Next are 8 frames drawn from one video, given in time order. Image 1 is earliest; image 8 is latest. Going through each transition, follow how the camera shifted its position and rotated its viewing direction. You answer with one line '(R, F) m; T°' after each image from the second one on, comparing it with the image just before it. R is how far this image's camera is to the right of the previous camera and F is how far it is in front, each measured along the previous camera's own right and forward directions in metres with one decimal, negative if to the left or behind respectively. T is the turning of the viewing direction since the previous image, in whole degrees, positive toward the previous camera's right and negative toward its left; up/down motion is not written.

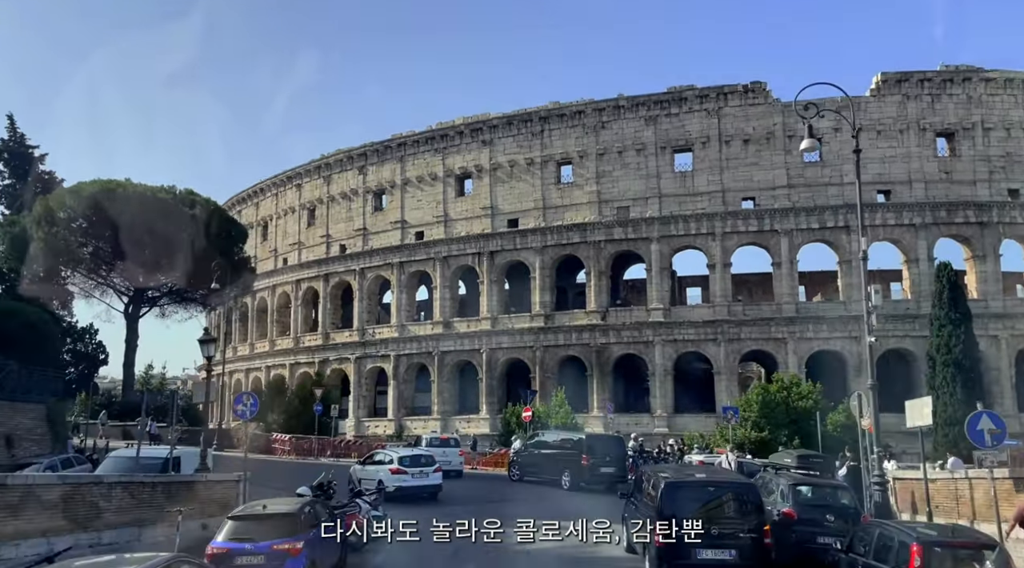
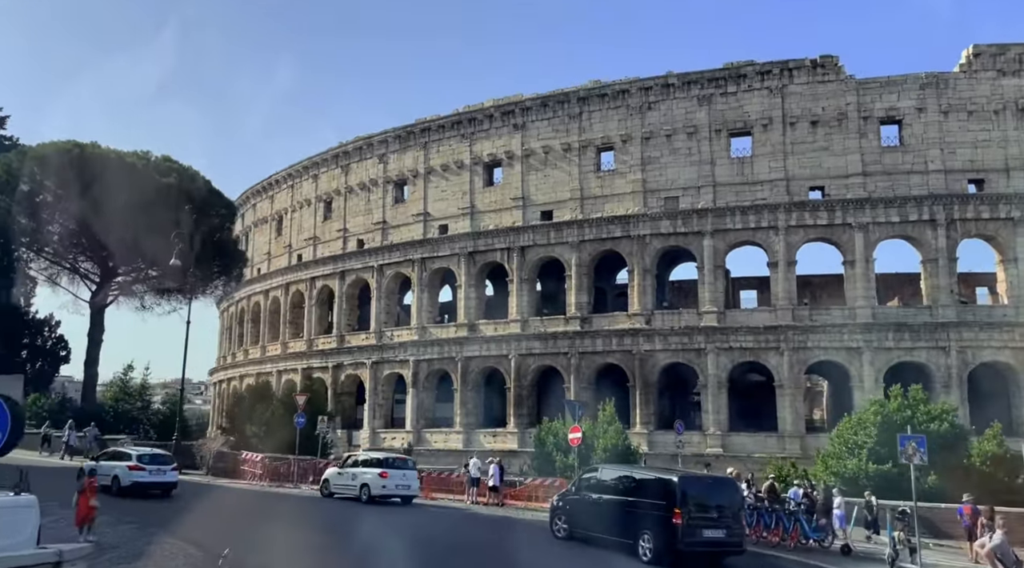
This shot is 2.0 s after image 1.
(-0.2, +3.9) m; -2°
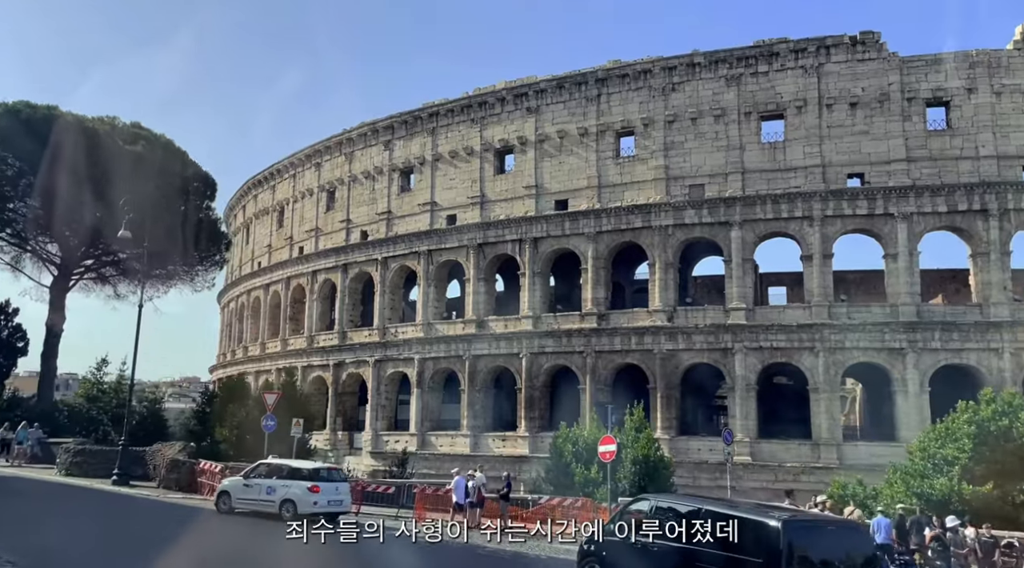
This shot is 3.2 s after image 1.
(0.0, +2.2) m; -1°
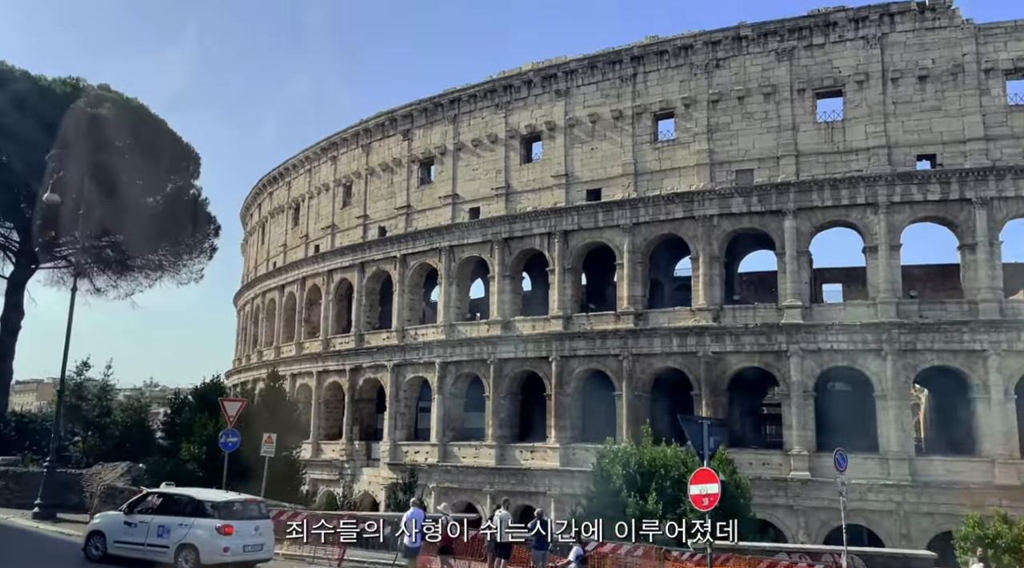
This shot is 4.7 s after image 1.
(-0.1, +2.6) m; -2°
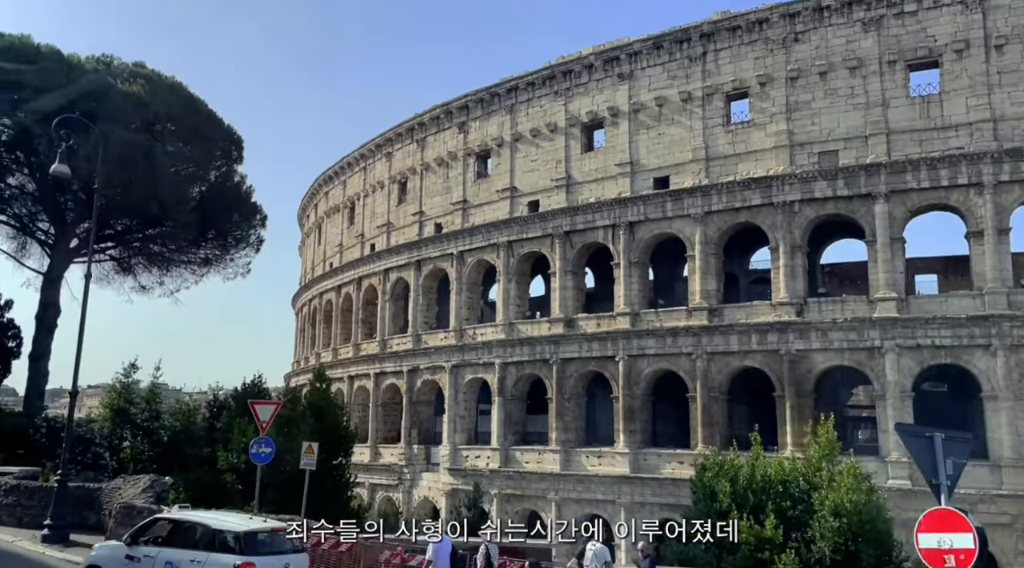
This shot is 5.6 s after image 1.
(-0.2, +1.6) m; -4°
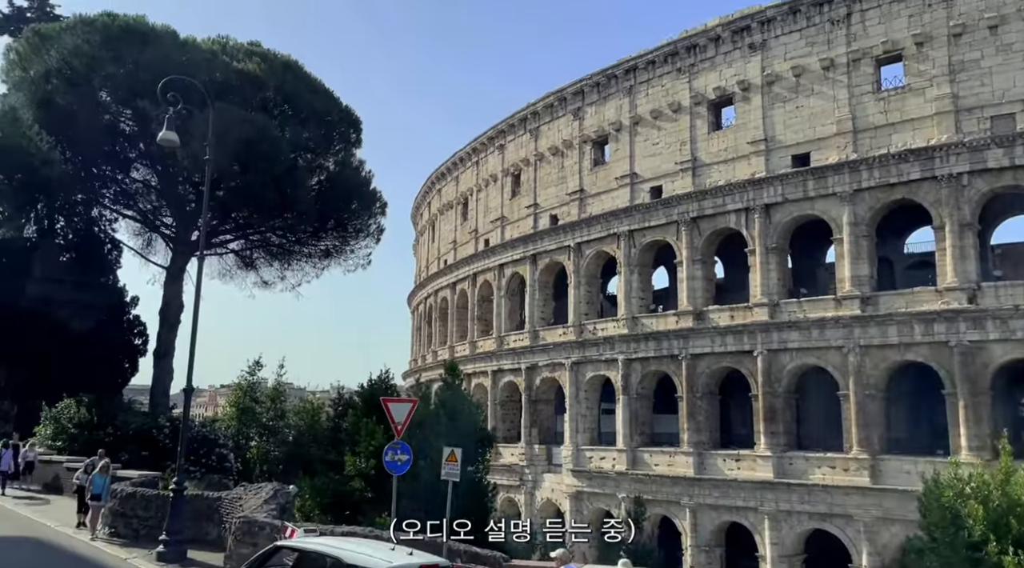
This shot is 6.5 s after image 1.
(-0.7, +1.6) m; -7°
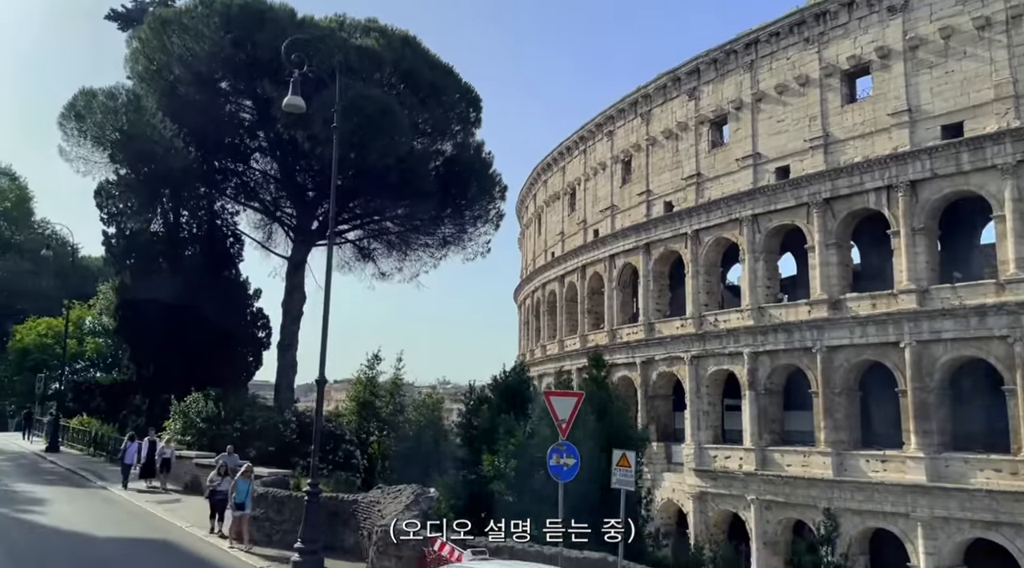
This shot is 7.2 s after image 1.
(-0.7, +1.2) m; -7°
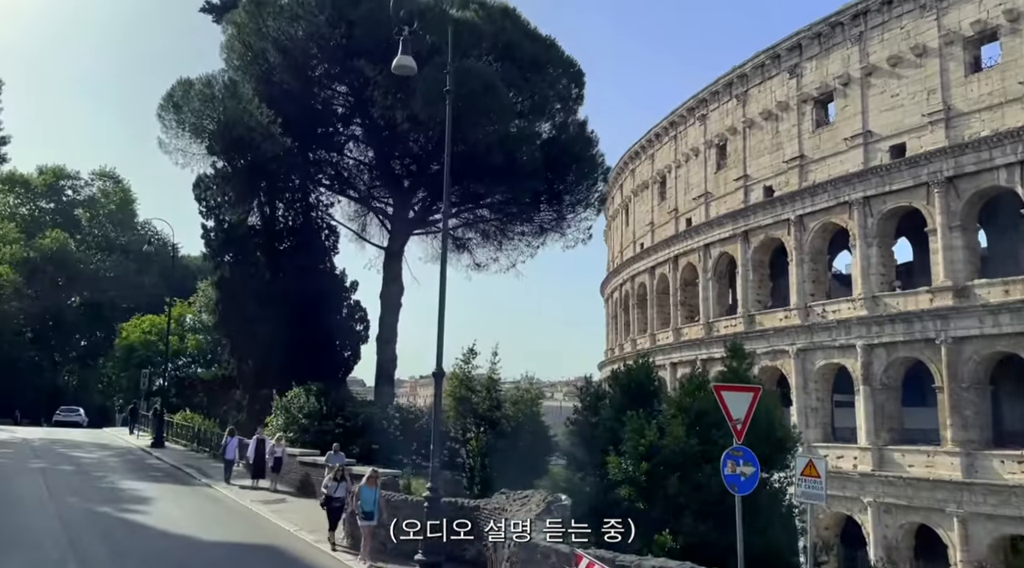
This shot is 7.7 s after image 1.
(-0.5, +0.9) m; -5°
